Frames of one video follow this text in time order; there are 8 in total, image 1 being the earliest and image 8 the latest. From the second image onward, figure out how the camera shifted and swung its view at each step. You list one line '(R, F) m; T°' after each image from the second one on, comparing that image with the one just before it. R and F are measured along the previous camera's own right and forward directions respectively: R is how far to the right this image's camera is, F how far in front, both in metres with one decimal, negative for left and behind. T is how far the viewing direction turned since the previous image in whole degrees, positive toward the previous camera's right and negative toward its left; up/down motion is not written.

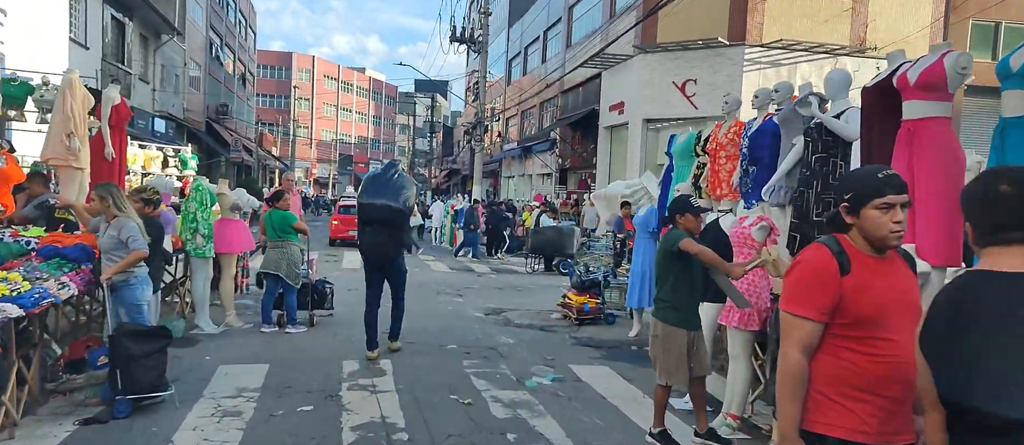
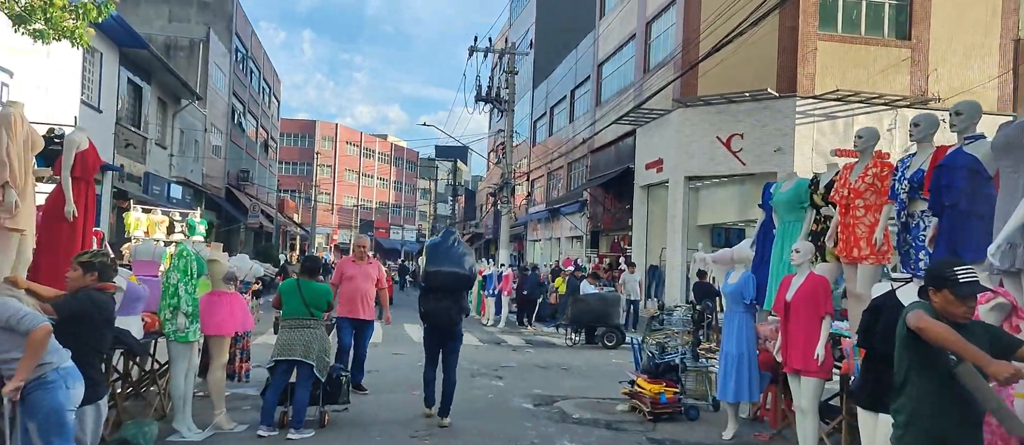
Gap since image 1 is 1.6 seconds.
(-0.3, +1.5) m; -1°
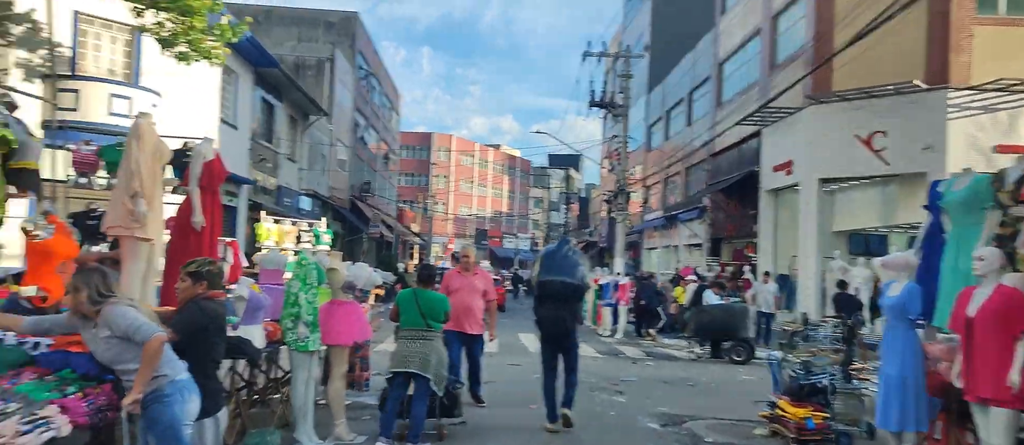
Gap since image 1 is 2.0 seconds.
(-0.1, +0.3) m; -8°
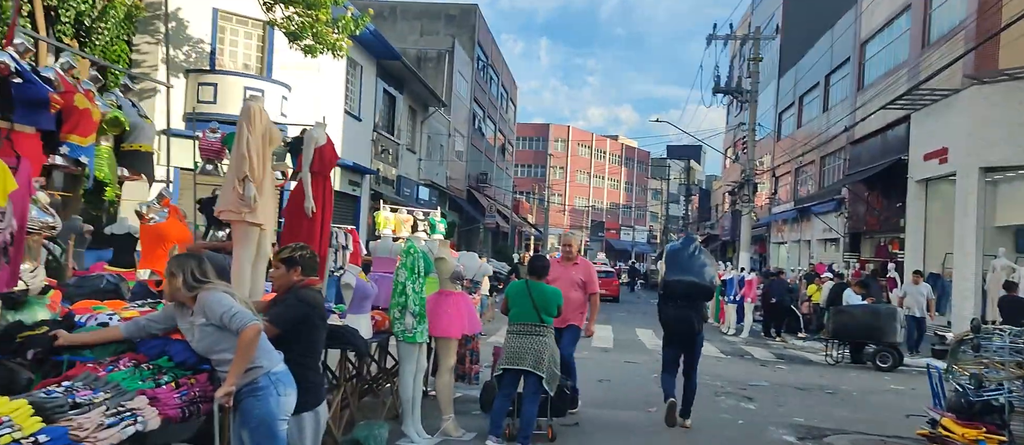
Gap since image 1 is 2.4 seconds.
(0.0, +0.4) m; -8°
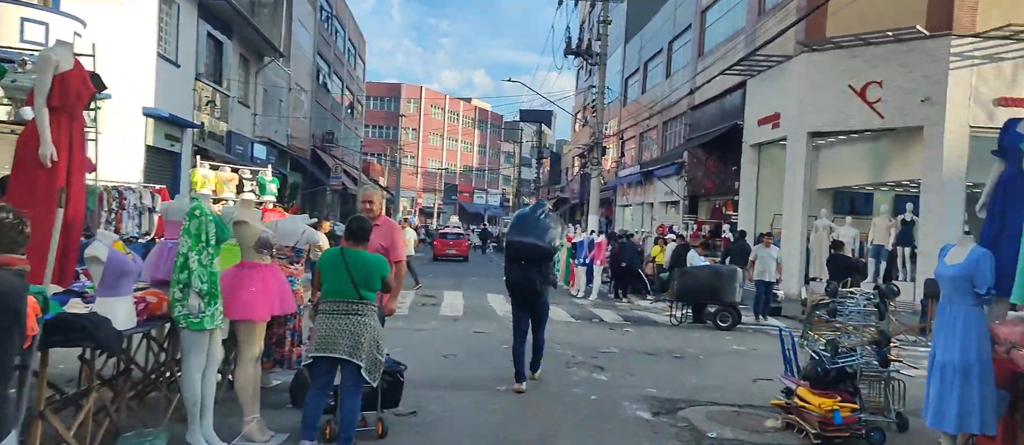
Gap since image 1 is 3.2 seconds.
(+0.2, +0.8) m; +10°
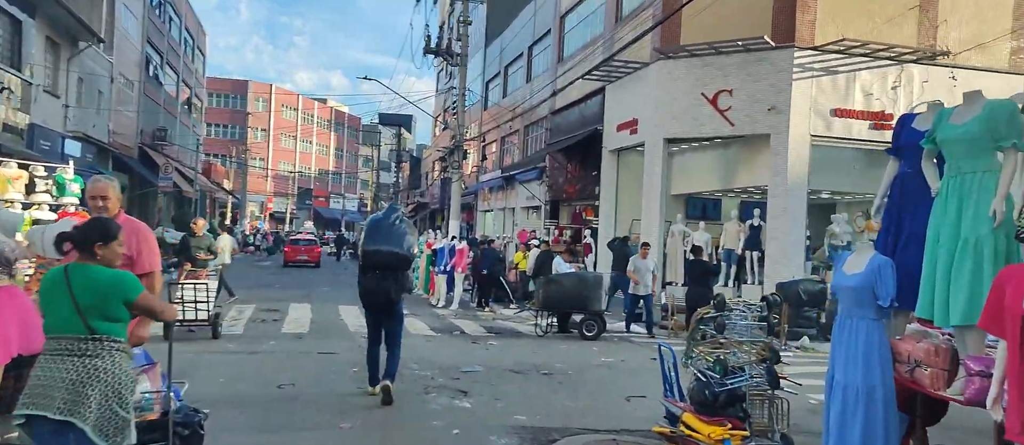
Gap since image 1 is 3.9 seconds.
(+0.1, +1.0) m; +10°
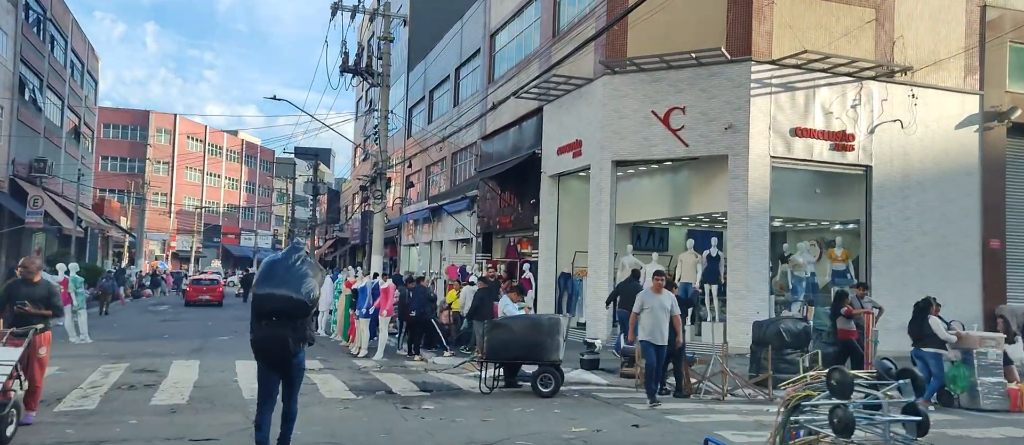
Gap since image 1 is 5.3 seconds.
(-0.2, +2.5) m; +6°
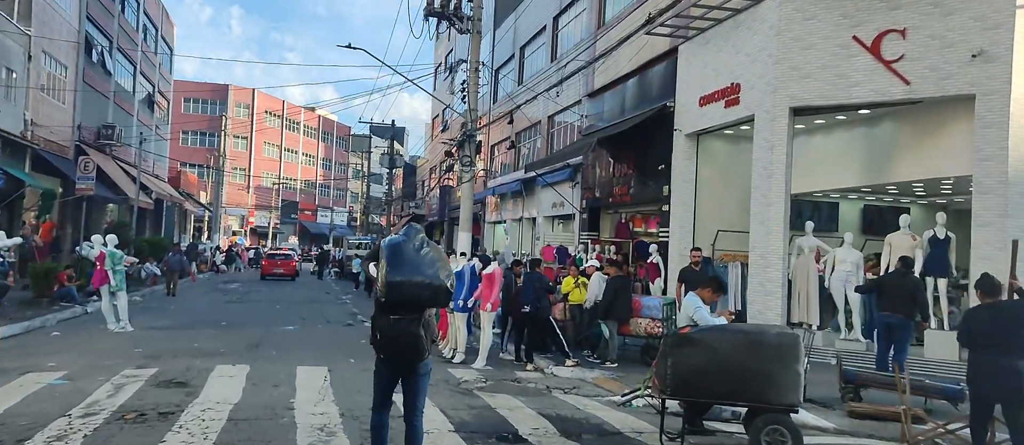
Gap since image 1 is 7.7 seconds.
(-1.3, +4.5) m; -5°
